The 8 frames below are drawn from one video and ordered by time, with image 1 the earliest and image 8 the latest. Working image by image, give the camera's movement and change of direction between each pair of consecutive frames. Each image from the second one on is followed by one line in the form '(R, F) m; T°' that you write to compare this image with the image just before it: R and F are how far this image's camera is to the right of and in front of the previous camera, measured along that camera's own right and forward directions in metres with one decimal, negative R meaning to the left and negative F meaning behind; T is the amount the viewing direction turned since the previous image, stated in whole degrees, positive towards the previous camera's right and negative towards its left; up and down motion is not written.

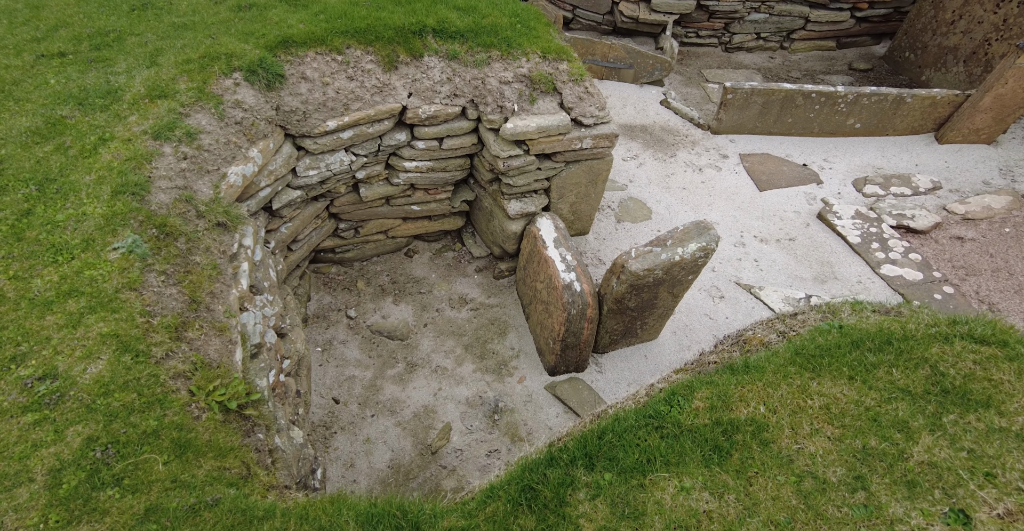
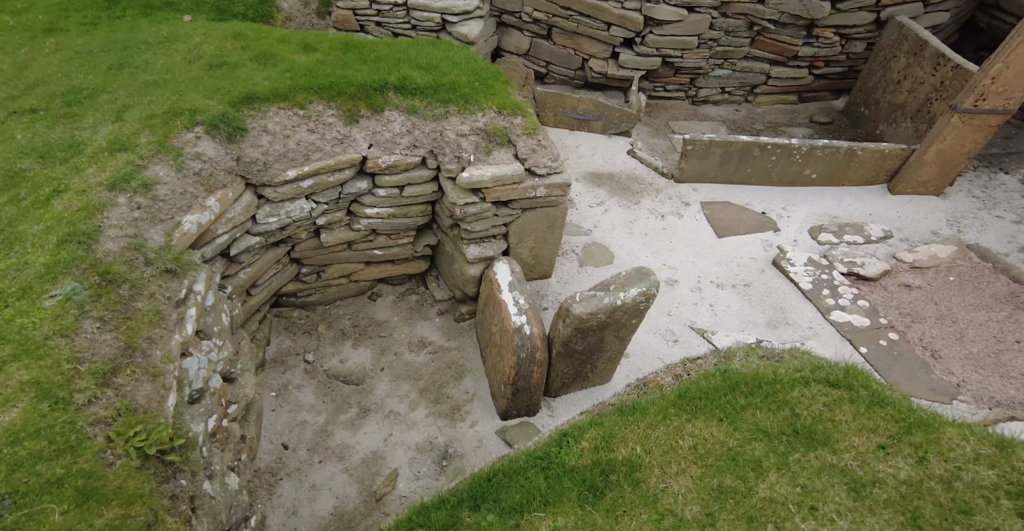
(+0.3, -0.1) m; 0°
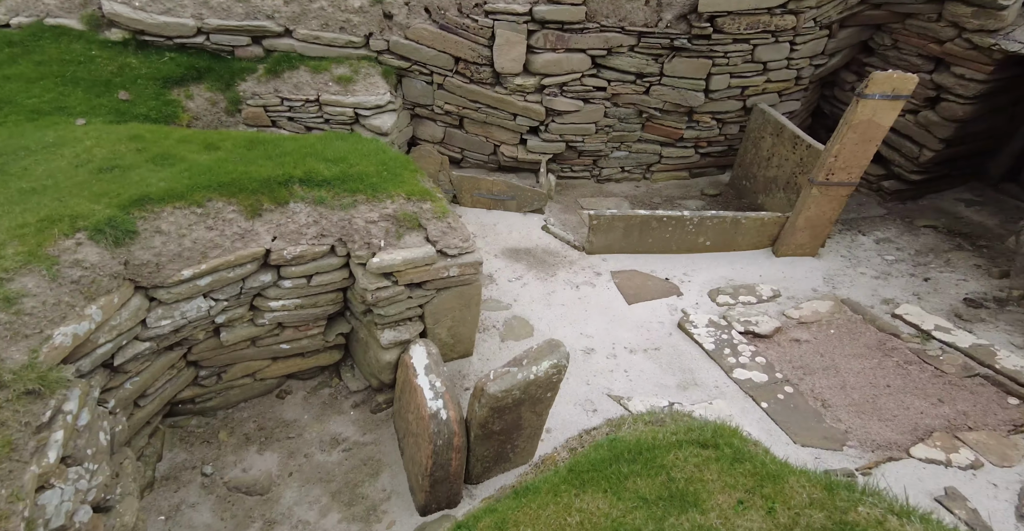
(+0.1, 0.0) m; +7°
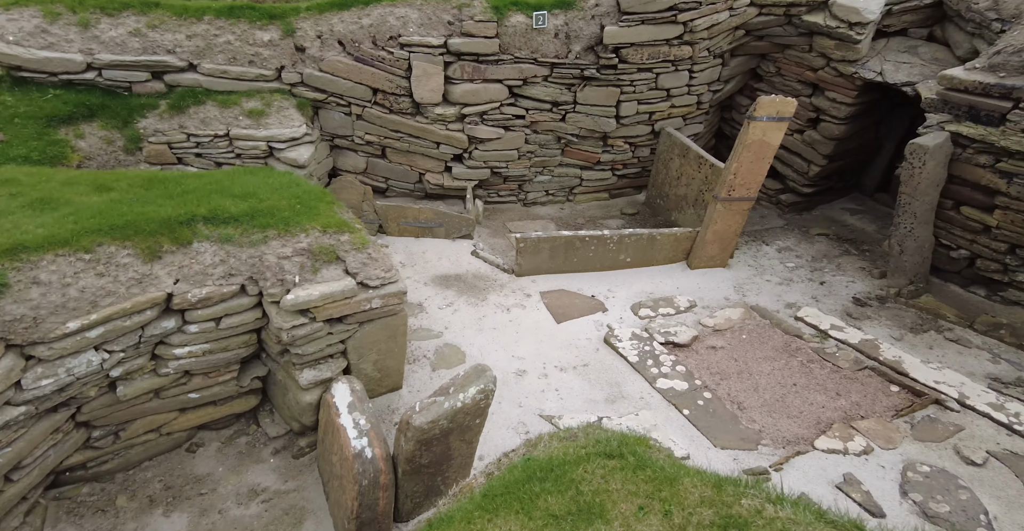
(+0.1, 0.0) m; +6°
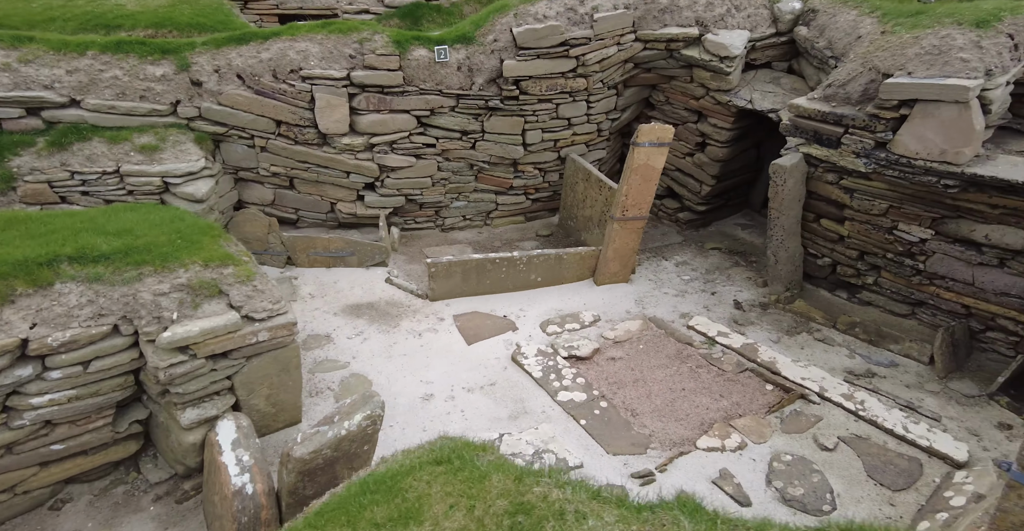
(+0.3, -0.2) m; +6°
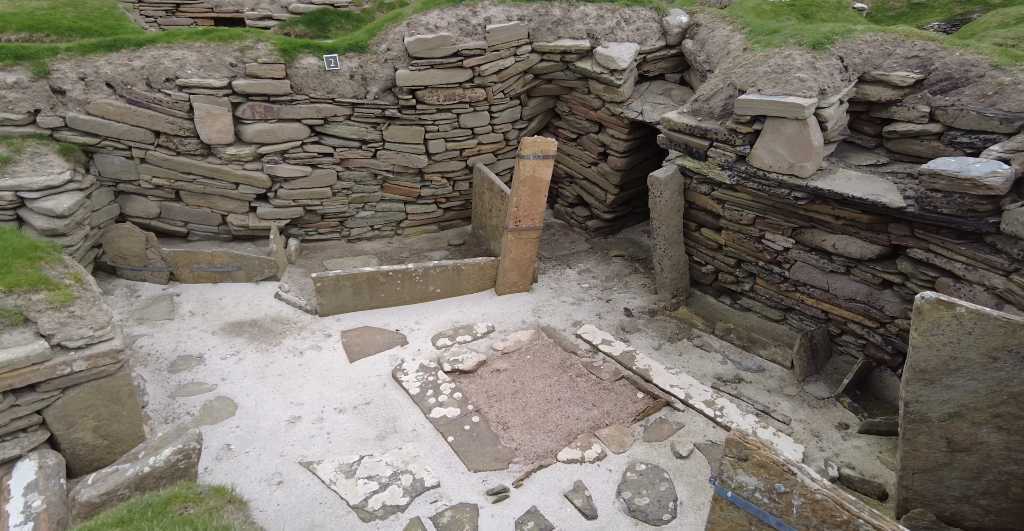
(+0.6, 0.0) m; +4°
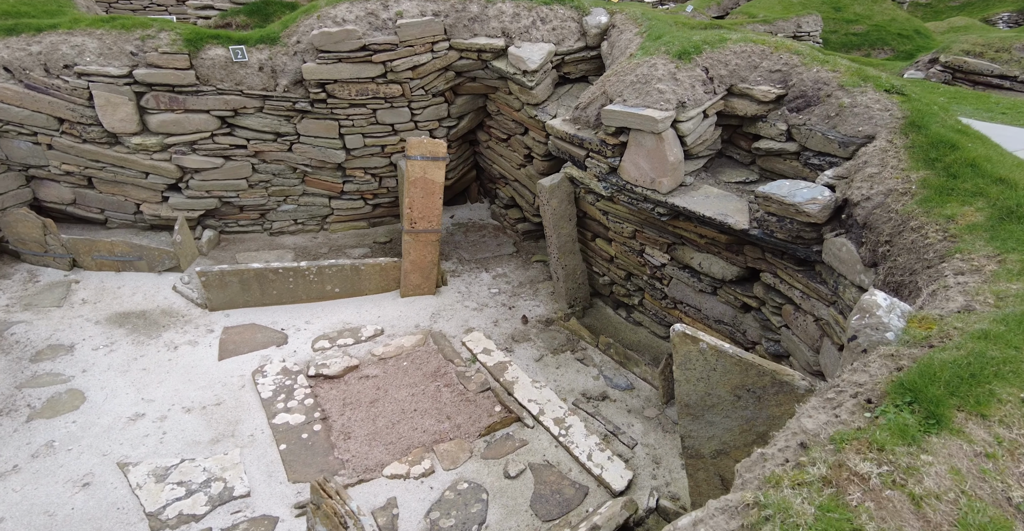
(+1.2, +0.1) m; -1°
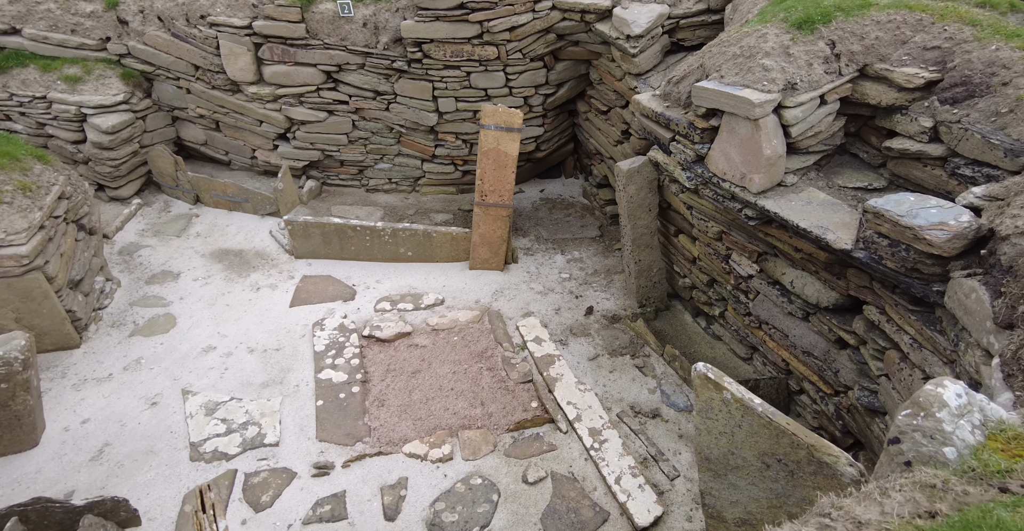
(+0.5, +0.4) m; -13°
